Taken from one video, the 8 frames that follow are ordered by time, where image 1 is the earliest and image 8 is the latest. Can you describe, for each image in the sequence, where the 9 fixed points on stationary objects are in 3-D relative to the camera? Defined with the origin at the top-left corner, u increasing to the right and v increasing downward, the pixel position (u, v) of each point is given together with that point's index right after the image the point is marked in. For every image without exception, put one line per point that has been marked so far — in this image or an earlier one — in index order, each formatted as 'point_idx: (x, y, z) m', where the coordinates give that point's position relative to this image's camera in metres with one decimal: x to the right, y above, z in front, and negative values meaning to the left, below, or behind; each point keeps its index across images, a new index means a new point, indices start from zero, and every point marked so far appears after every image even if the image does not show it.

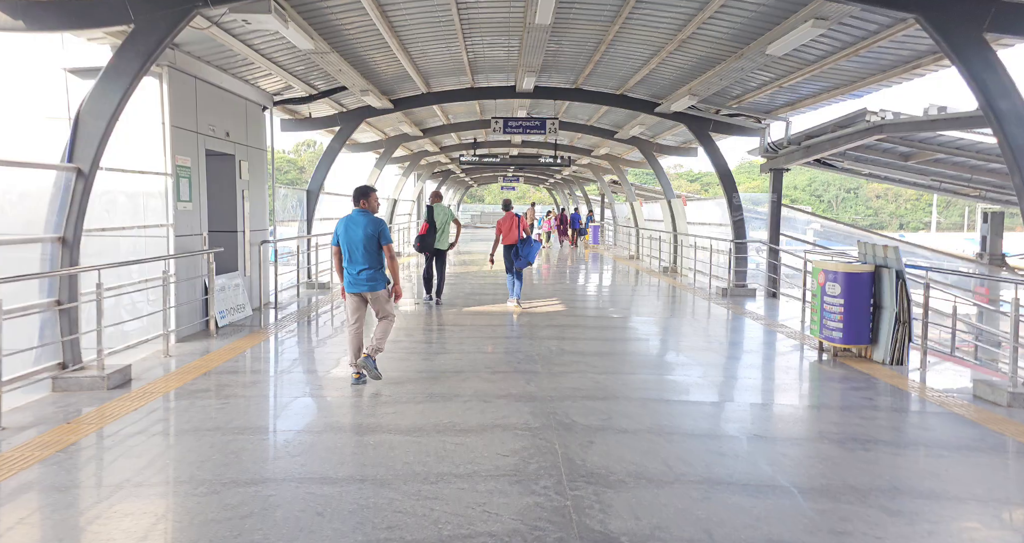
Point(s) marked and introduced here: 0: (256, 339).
0: (-3.2, -0.8, +7.7) m
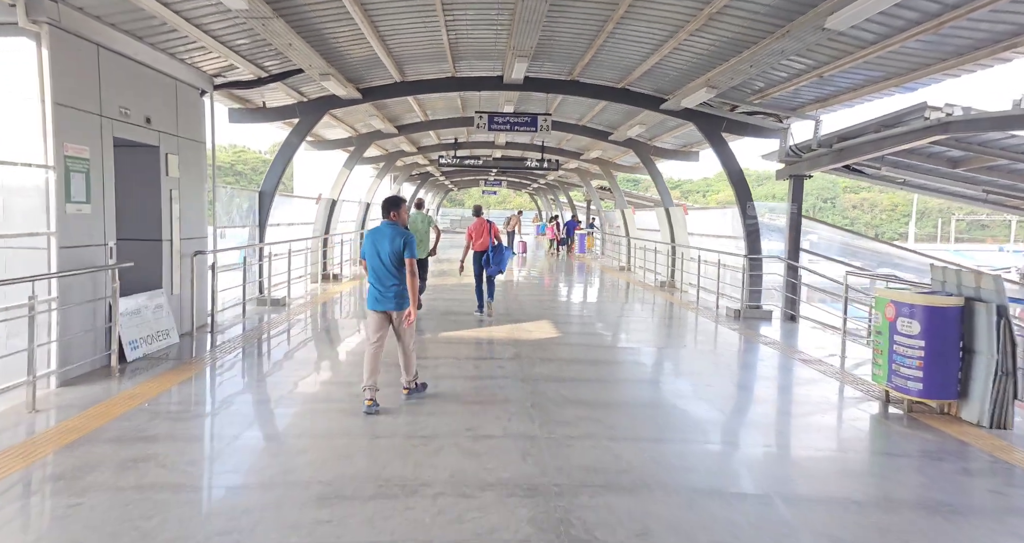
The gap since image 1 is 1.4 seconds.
0: (-3.3, -1.0, +6.1) m
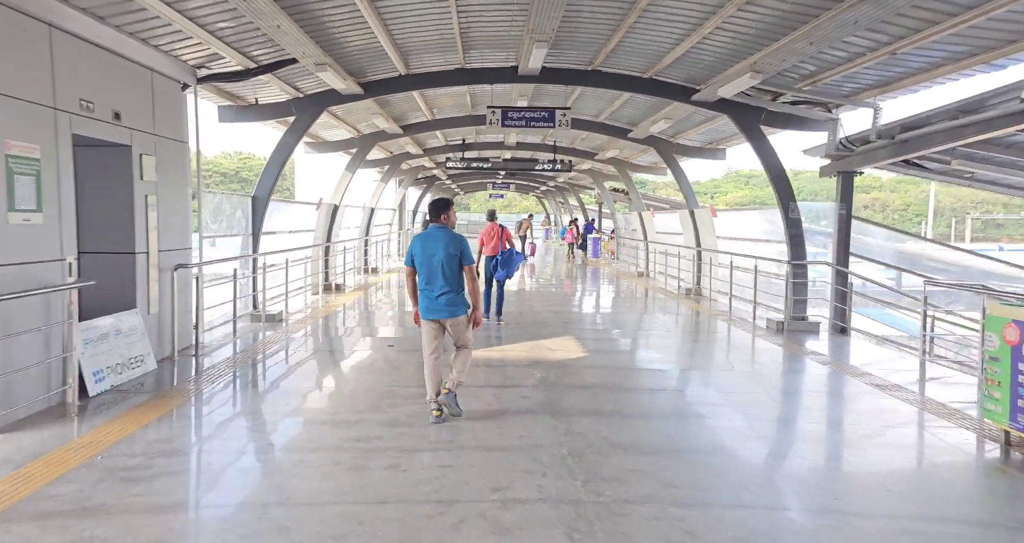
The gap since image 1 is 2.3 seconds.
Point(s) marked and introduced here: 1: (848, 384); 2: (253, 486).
0: (-3.1, -1.2, +5.2) m
1: (+3.8, -1.3, +7.1) m
2: (-1.6, -1.3, +3.7) m
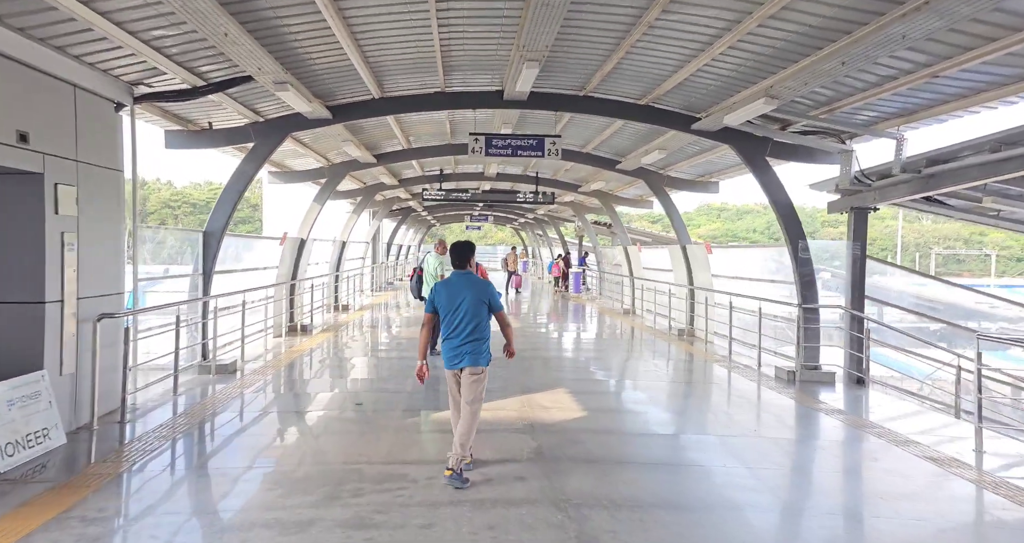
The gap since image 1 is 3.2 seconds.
0: (-3.1, -1.6, +4.1) m
1: (+3.7, -1.8, +6.3) m
2: (-1.5, -1.6, +2.7) m
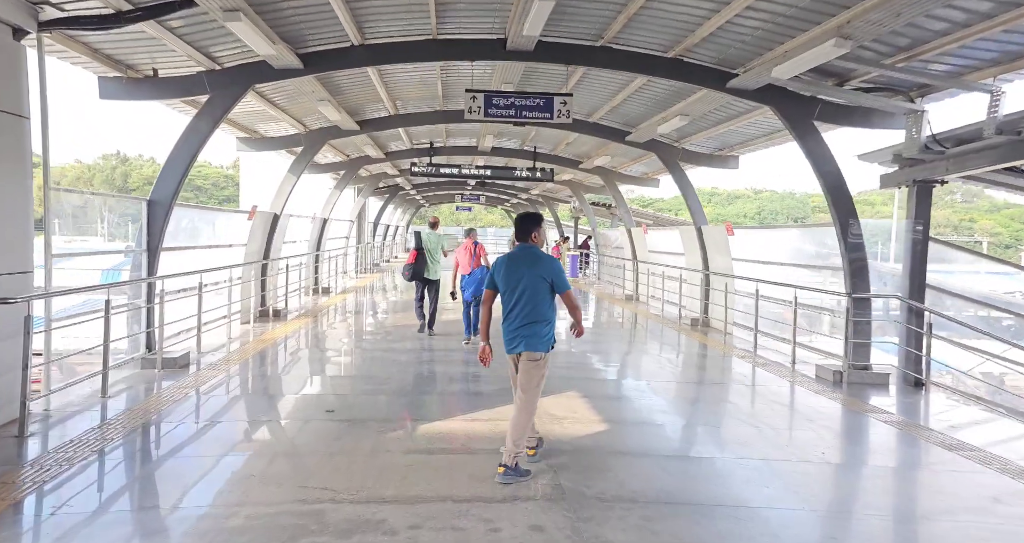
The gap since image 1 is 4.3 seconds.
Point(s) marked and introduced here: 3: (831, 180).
0: (-3.0, -1.4, +2.8) m
1: (+3.8, -1.6, +5.1) m
2: (-1.4, -1.5, +1.4) m
3: (+3.7, +1.1, +7.2) m
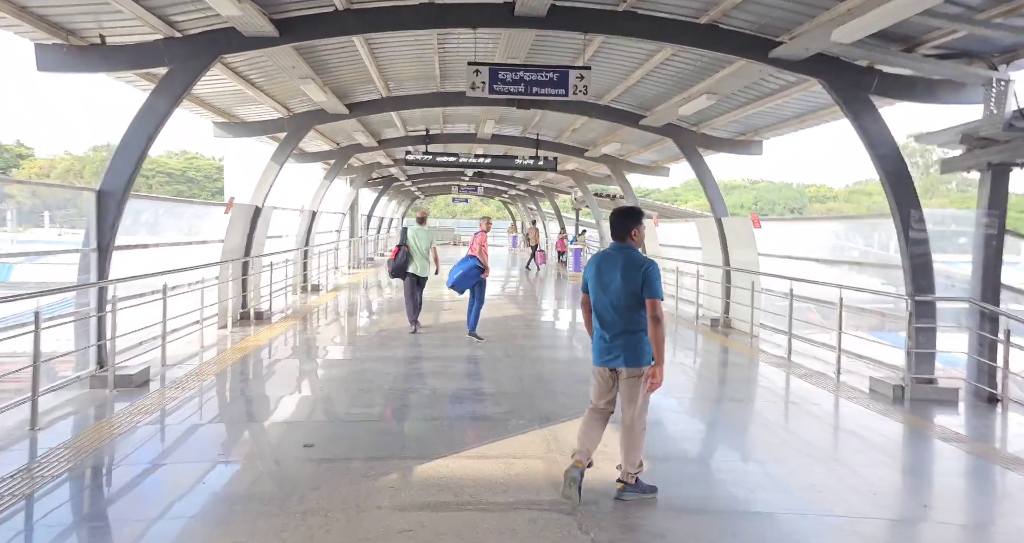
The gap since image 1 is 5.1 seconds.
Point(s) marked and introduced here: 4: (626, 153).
0: (-2.9, -1.5, +1.9) m
1: (+3.9, -1.7, +4.2) m
2: (-1.3, -1.6, +0.5) m
3: (+3.8, +1.1, +6.3) m
4: (+2.8, +2.9, +15.3) m
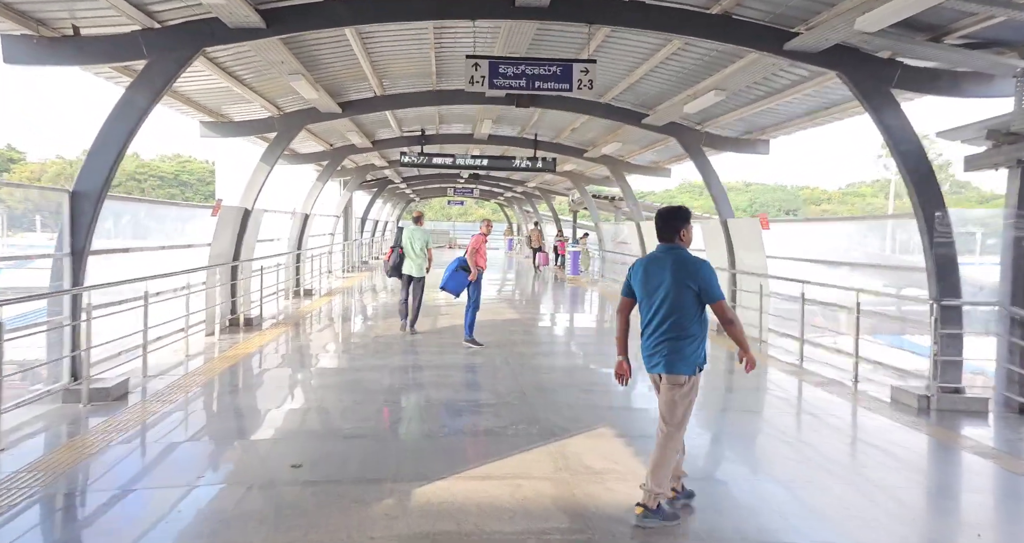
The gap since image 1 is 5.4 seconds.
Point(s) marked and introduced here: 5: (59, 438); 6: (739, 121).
0: (-2.8, -1.5, +1.5) m
1: (+3.9, -1.7, +3.9) m
2: (-1.2, -1.6, +0.1) m
3: (+3.8, +1.1, +5.9) m
4: (+2.7, +2.8, +15.0) m
5: (-3.6, -1.4, +5.0) m
6: (+3.6, +2.4, +9.9) m
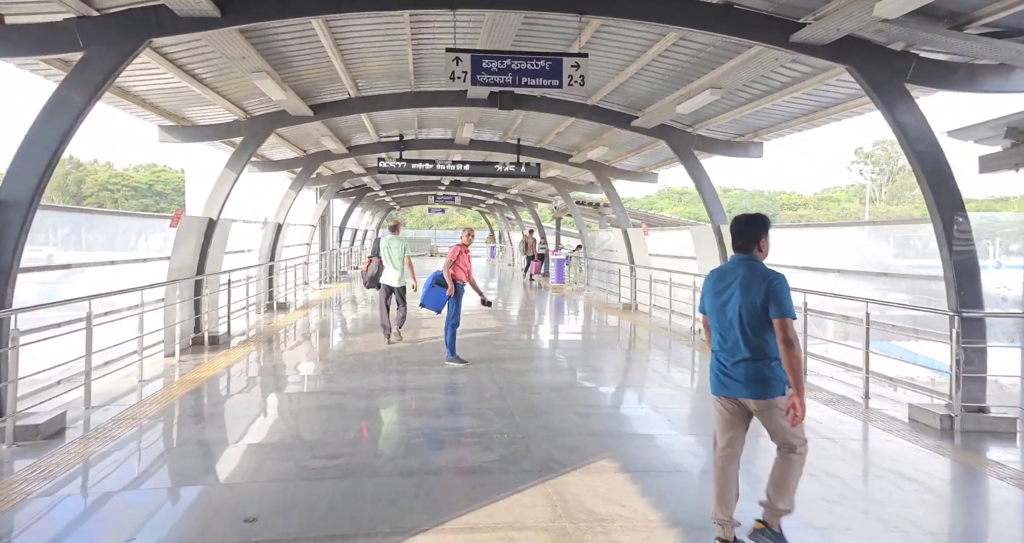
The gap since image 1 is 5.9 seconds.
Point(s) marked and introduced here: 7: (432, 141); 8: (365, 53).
0: (-2.8, -1.6, +0.8) m
1: (+3.9, -1.7, +3.4) m
2: (-1.1, -1.7, -0.5) m
3: (+3.7, +1.0, +5.5) m
4: (+2.3, +2.6, +14.5) m
5: (-3.7, -1.5, +4.3) m
6: (+3.3, +2.3, +9.5) m
7: (-1.9, +3.0, +14.4) m
8: (-1.9, +2.7, +7.8) m
